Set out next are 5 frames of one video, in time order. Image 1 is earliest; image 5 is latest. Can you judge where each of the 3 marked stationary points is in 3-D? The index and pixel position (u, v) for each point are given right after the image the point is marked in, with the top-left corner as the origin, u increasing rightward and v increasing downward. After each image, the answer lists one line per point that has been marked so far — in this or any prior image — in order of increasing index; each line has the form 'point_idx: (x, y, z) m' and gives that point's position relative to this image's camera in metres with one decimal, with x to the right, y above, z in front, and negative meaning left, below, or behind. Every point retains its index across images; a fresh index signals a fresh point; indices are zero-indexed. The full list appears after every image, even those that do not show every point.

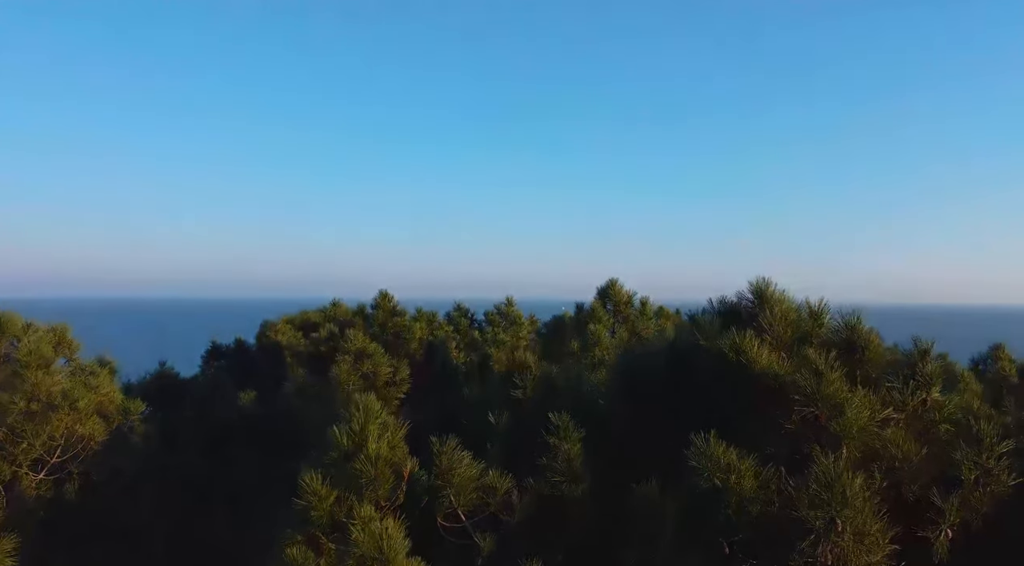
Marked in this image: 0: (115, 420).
0: (-4.6, -1.6, +10.8) m
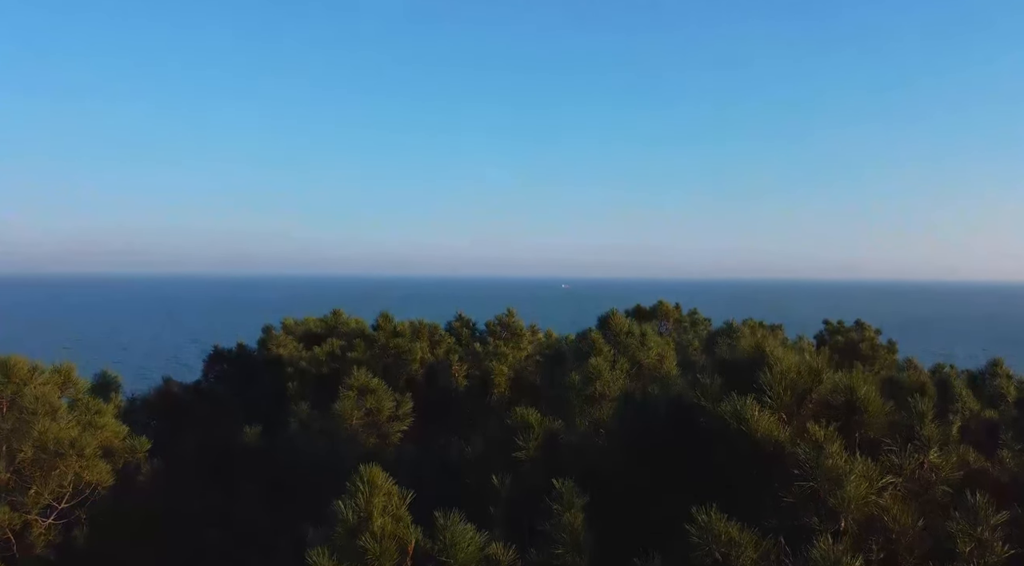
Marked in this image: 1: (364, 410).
0: (-4.6, -2.1, +10.9) m
1: (-1.9, -1.6, +11.8) m
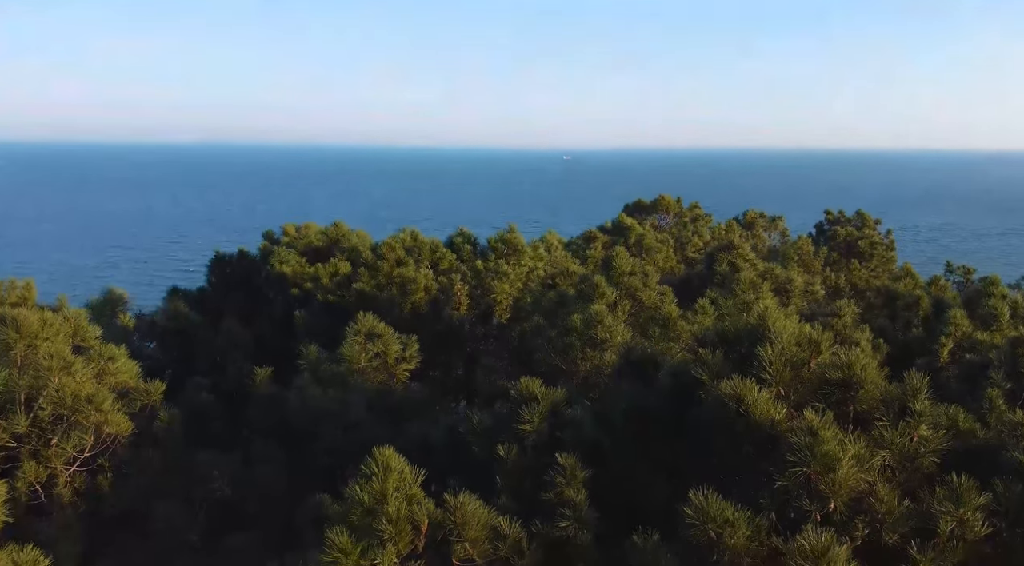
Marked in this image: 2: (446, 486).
0: (-4.6, -1.5, +11.2) m
1: (-1.8, -0.9, +12.0) m
2: (-0.7, -2.0, +9.0) m
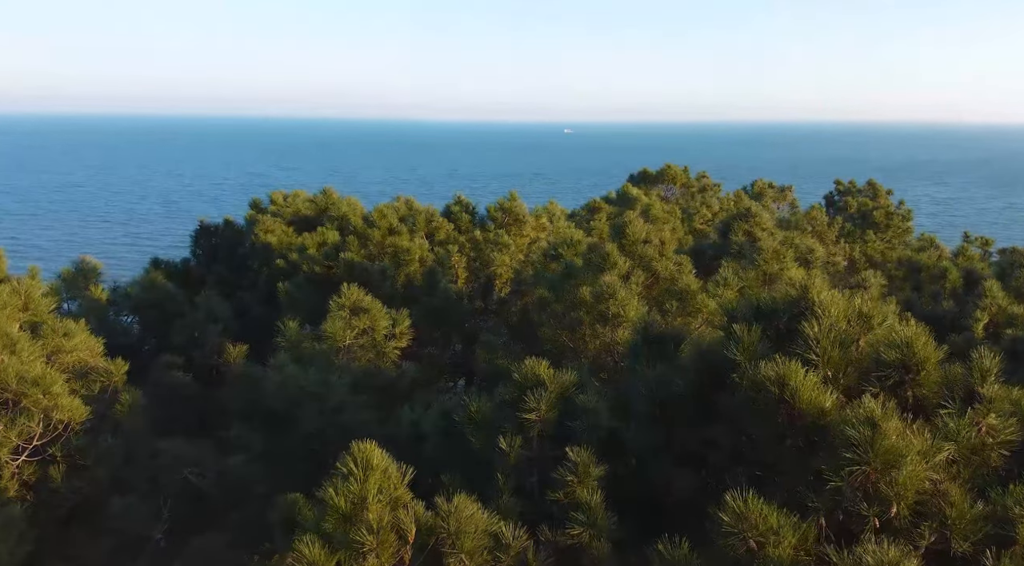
0: (-4.5, -1.1, +10.1) m
1: (-1.8, -0.5, +10.8) m
2: (-0.6, -1.7, +7.9) m
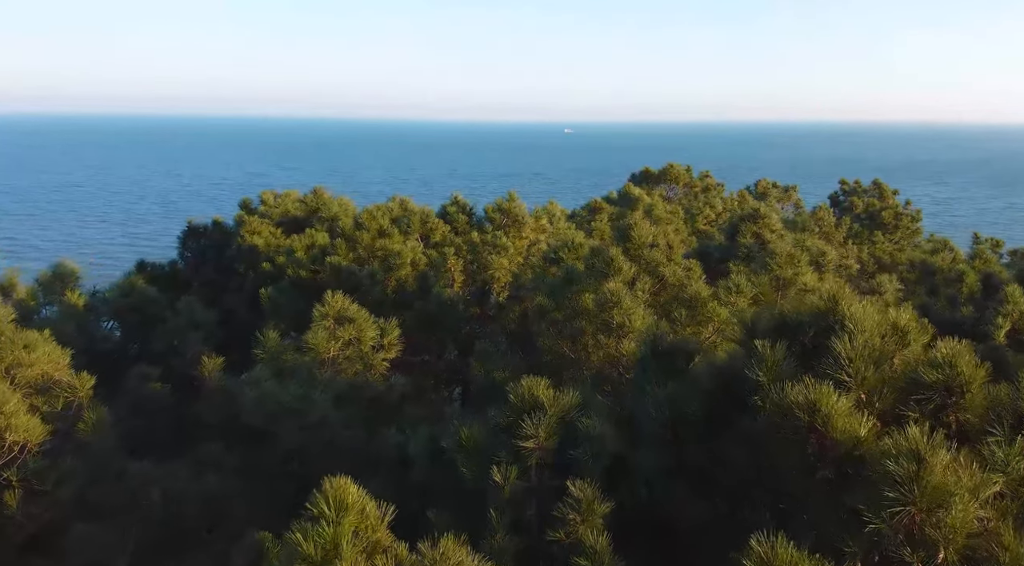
0: (-4.6, -1.2, +9.3) m
1: (-1.8, -0.6, +10.1) m
2: (-0.7, -1.8, +7.1) m
